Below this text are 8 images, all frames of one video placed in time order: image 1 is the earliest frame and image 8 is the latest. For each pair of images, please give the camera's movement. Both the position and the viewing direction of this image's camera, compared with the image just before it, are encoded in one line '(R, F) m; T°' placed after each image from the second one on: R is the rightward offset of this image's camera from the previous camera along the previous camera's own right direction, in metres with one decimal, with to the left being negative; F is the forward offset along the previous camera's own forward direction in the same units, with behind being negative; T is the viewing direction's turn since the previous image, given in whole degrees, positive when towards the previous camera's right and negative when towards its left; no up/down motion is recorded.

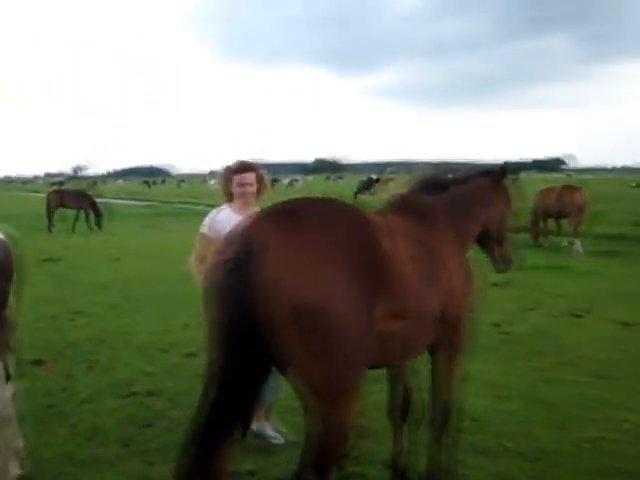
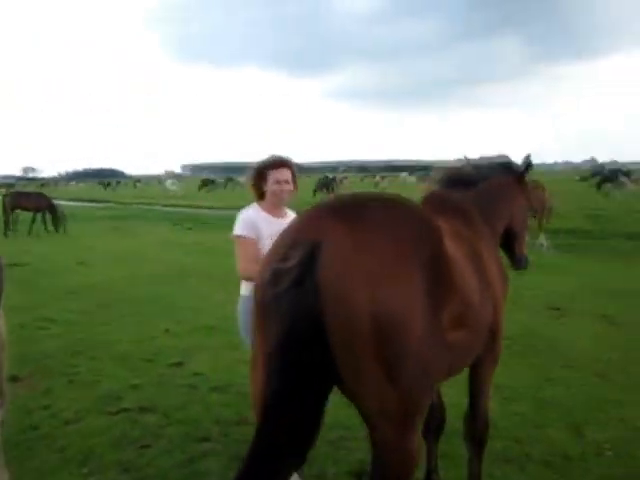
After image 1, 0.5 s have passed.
(-0.5, +0.5) m; +4°
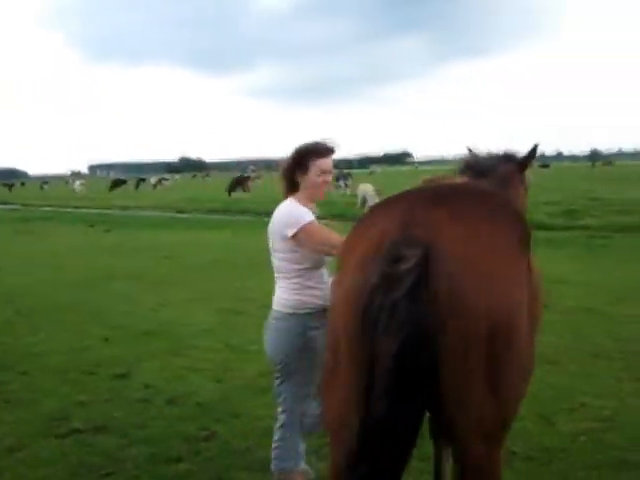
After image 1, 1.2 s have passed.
(-0.5, +0.5) m; +8°
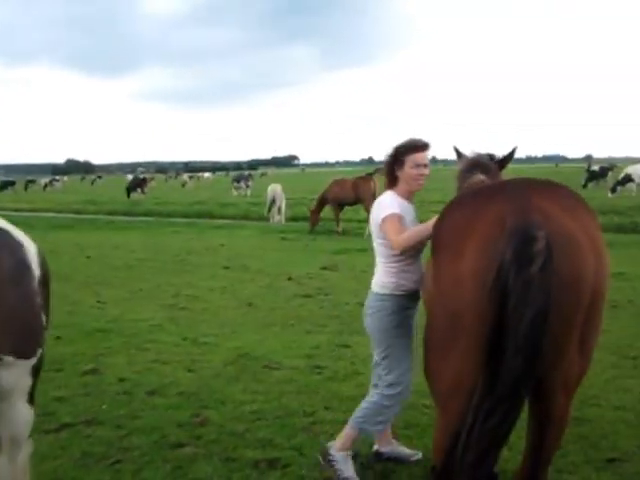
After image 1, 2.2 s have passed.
(-0.8, -0.2) m; +10°
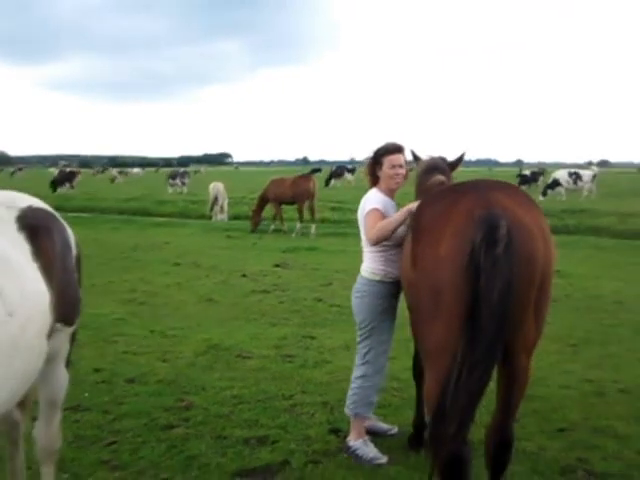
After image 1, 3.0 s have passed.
(-0.4, -0.3) m; +6°
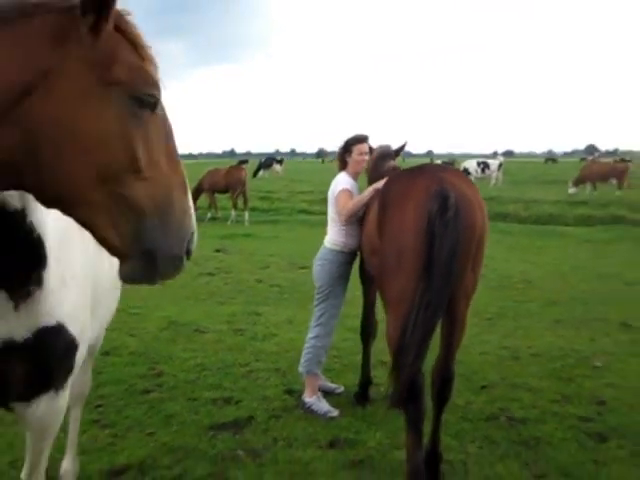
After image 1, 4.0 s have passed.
(-0.3, -0.7) m; +7°
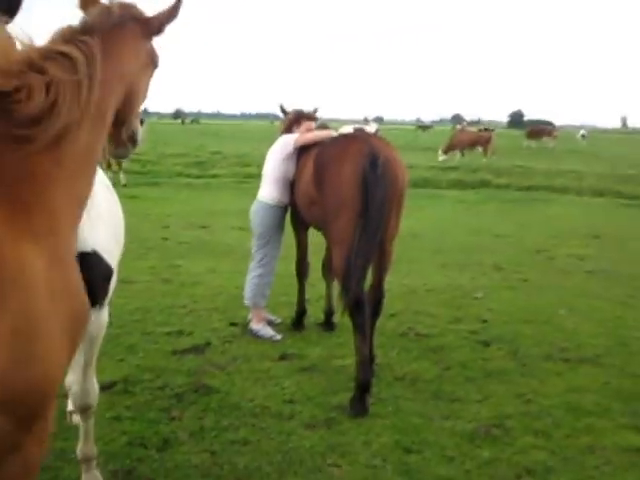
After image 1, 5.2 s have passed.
(-0.7, -1.0) m; +11°
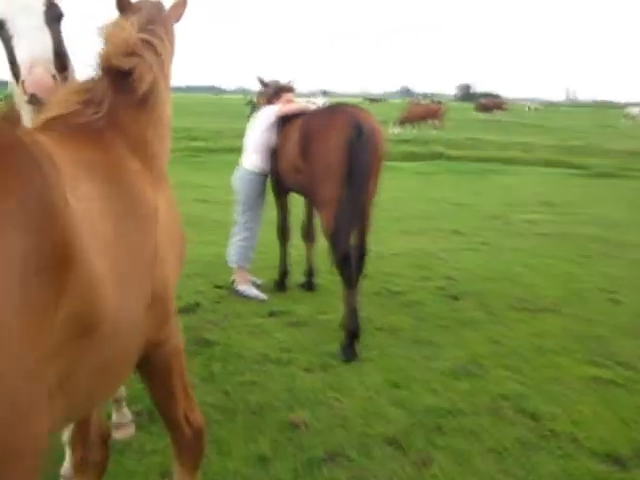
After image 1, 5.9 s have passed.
(-0.3, -0.5) m; +4°
